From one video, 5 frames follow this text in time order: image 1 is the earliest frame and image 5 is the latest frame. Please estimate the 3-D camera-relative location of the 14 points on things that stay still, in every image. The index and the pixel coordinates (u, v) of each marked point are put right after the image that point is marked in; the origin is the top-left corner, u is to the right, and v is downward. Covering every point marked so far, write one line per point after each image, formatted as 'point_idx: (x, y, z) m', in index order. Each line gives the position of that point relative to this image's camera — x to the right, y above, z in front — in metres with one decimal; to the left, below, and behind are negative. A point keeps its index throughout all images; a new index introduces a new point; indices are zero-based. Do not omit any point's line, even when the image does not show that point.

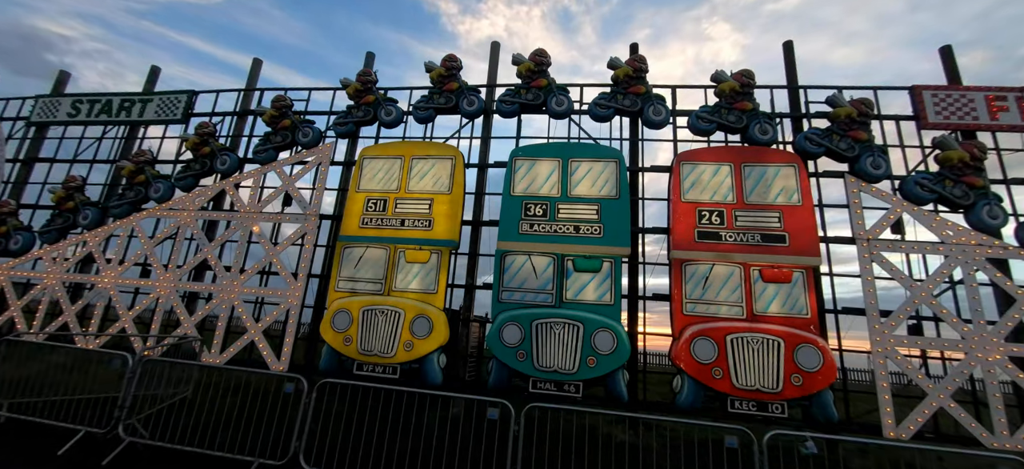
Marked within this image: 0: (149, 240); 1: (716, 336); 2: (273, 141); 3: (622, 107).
0: (-7.8, -0.1, +9.3) m
1: (+3.2, -1.6, +6.8) m
2: (-5.1, +2.0, +9.3) m
3: (+2.1, +2.5, +8.3) m
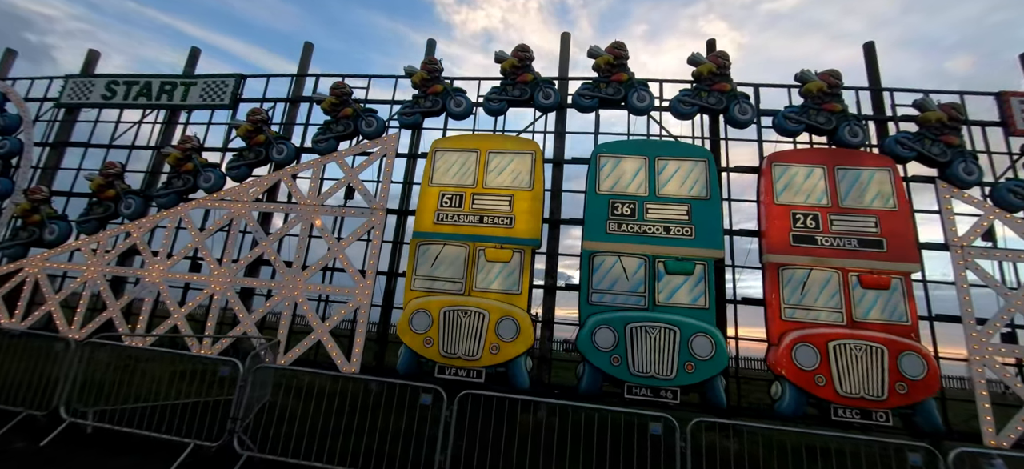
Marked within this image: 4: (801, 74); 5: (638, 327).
0: (-6.4, 0.0, +8.8) m
1: (+4.7, -1.7, +6.6) m
2: (-3.6, +2.1, +8.8) m
3: (+3.6, +2.4, +8.1) m
4: (+5.5, +3.0, +8.2) m
5: (+2.0, -1.5, +6.8) m
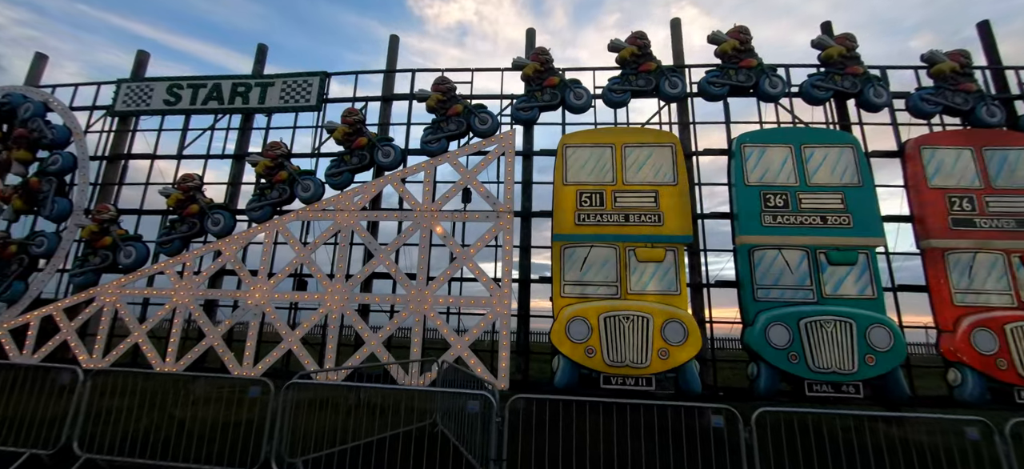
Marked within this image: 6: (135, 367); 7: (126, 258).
0: (-3.9, -0.2, +8.1) m
1: (+7.3, -1.4, +6.5) m
2: (-1.3, +2.0, +8.2) m
3: (+6.0, +2.7, +7.9) m
4: (+7.8, +3.4, +8.1) m
5: (+4.6, -1.3, +6.6) m
6: (-7.0, -2.4, +8.0) m
7: (-7.3, -0.5, +8.2) m
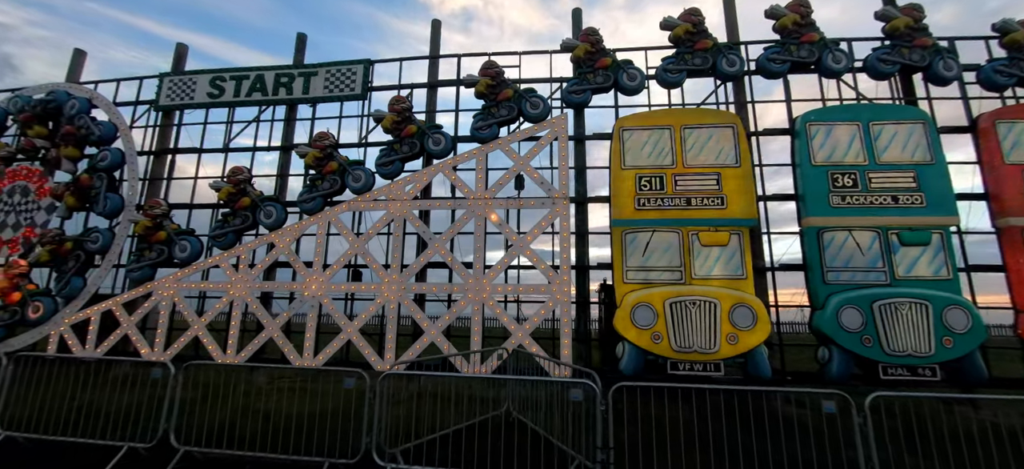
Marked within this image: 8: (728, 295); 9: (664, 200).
0: (-2.9, -0.1, +8.0) m
1: (+8.3, -1.0, +6.3) m
2: (-0.3, +2.2, +8.1) m
3: (+6.9, +3.0, +7.5) m
4: (+8.7, +3.8, +7.7) m
5: (+5.6, -1.0, +6.4) m
6: (-5.9, -2.3, +8.0) m
7: (-6.3, -0.3, +8.2) m
8: (+3.3, -1.0, +6.7) m
9: (+2.5, +0.6, +7.2) m
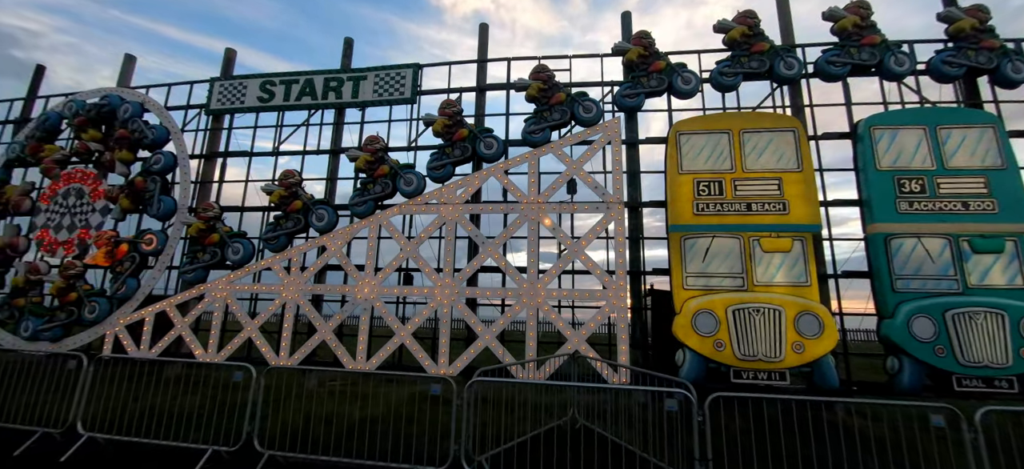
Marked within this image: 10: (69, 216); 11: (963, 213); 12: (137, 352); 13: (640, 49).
0: (-2.0, -0.1, +8.0) m
1: (+9.2, -1.2, +6.1) m
2: (+0.6, +2.1, +8.0) m
3: (+7.9, +2.9, +7.4) m
4: (+9.7, +3.6, +7.5) m
5: (+6.5, -1.2, +6.3) m
6: (-5.0, -2.4, +8.1) m
7: (-5.4, -0.4, +8.3) m
8: (+4.3, -1.0, +6.6) m
9: (+3.4, +0.5, +7.1) m
10: (-9.5, +0.4, +9.3) m
11: (+7.0, +0.3, +6.7) m
12: (-7.1, -2.2, +8.1) m
13: (+2.3, +3.4, +8.0) m
